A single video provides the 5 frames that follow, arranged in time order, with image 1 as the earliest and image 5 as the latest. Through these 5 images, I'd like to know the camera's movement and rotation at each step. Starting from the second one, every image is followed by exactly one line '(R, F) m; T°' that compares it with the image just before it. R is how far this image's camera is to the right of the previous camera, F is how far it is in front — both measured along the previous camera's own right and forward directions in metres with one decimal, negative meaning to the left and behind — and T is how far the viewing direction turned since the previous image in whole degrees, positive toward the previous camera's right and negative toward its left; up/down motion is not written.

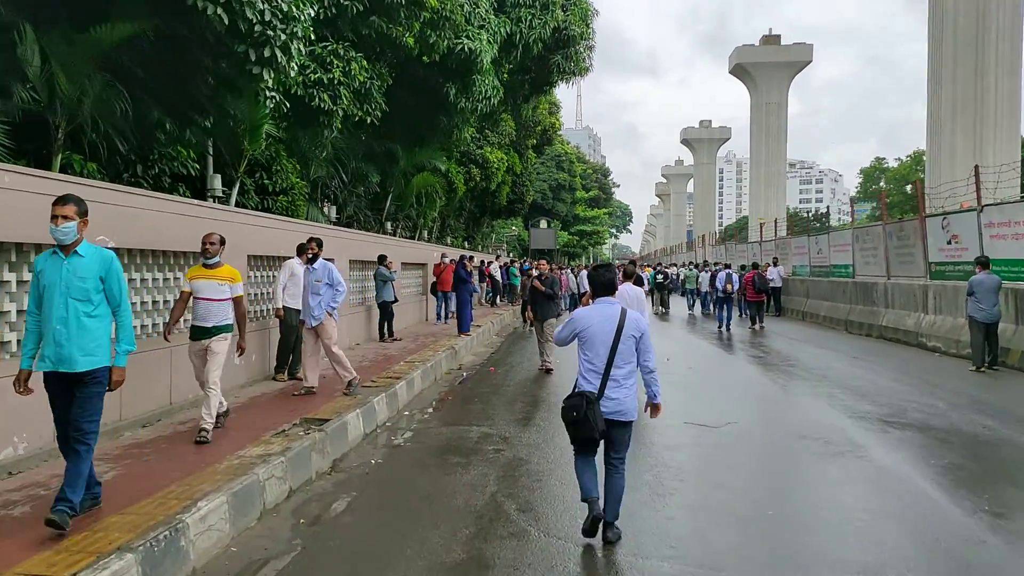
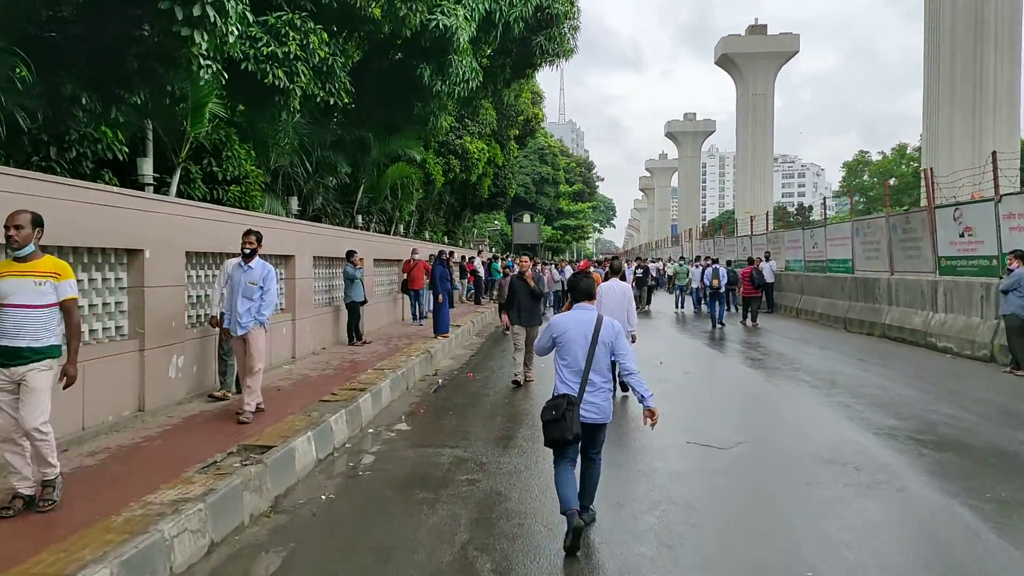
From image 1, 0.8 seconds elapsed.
(+0.1, +1.1) m; +1°
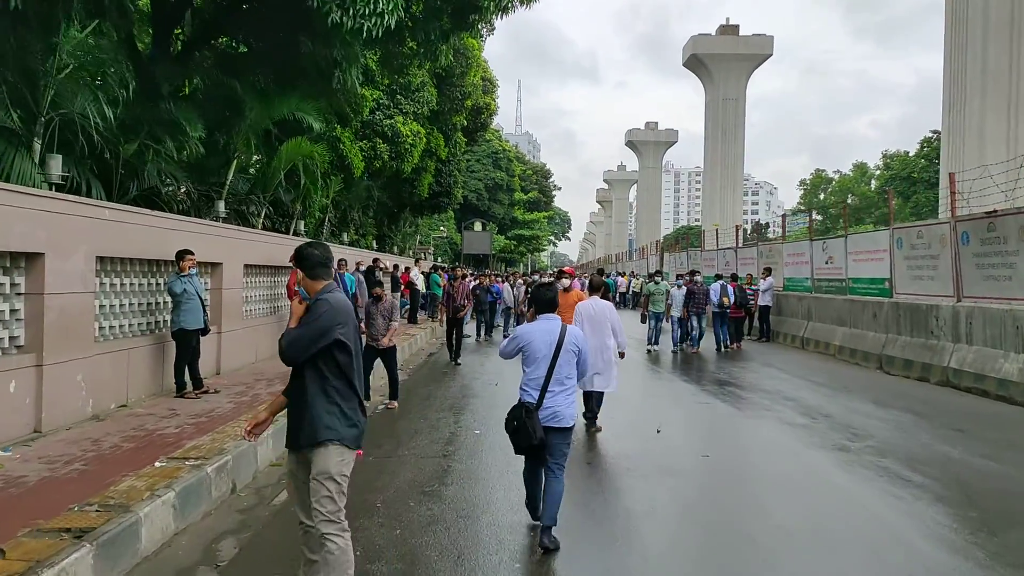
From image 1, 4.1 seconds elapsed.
(+0.3, +4.5) m; +3°
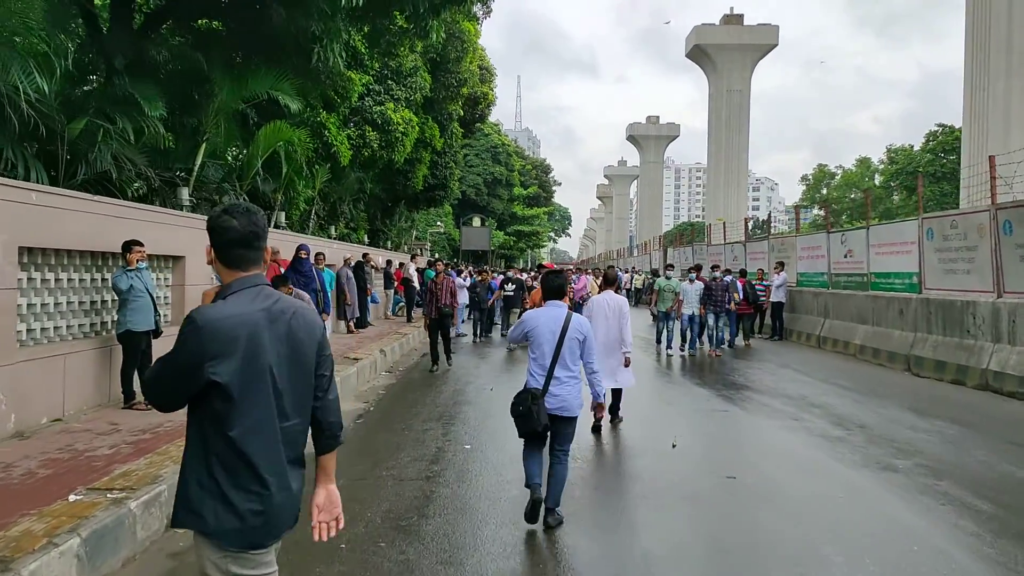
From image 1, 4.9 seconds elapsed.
(0.0, +1.0) m; 0°
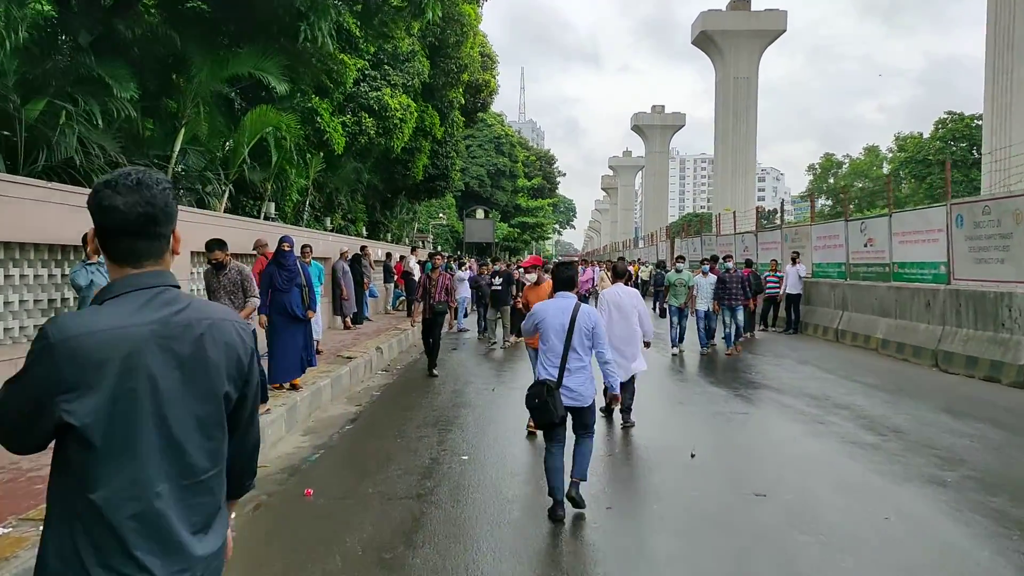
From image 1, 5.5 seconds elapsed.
(0.0, +0.7) m; 0°
